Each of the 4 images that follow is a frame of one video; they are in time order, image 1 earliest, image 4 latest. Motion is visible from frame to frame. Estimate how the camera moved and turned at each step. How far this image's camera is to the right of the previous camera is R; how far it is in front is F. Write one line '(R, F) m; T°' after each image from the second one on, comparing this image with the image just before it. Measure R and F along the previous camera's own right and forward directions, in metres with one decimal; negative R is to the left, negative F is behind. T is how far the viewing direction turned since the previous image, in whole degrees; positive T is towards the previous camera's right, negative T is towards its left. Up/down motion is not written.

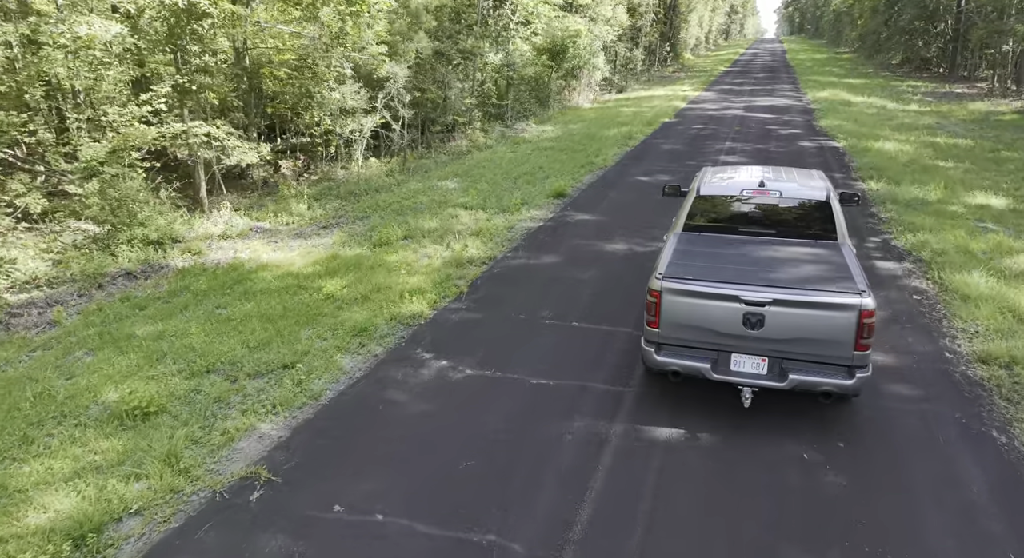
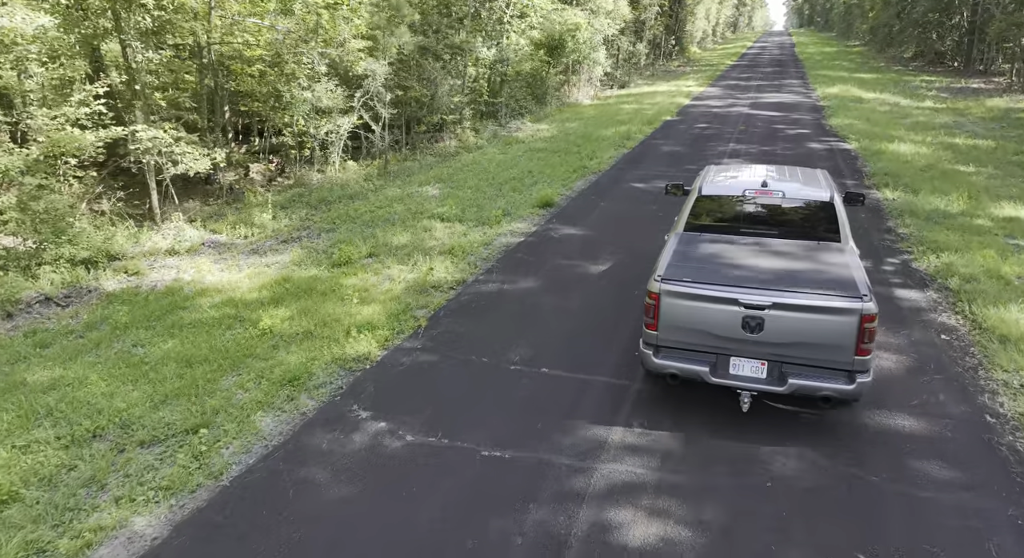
(+0.4, +1.1) m; -1°
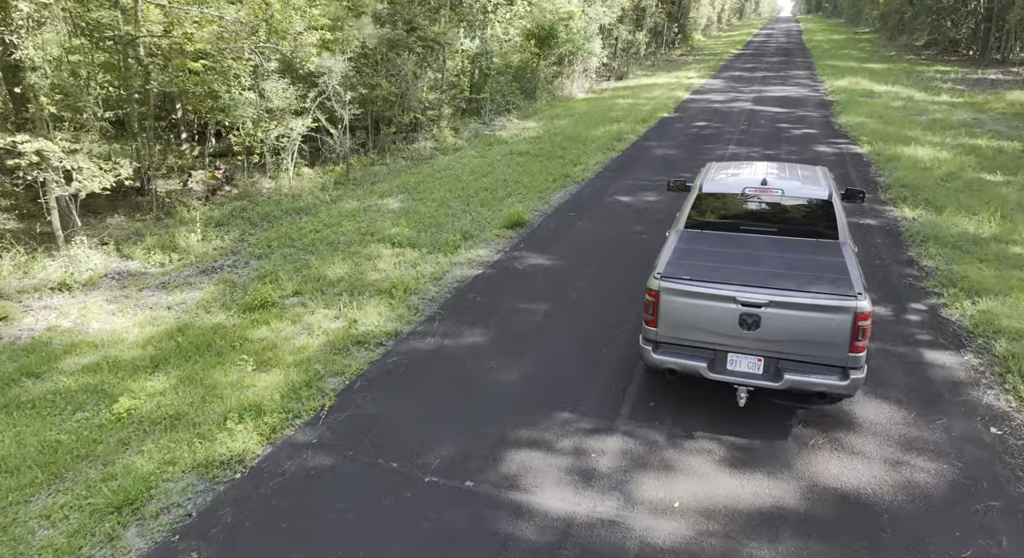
(+0.6, +1.6) m; 0°
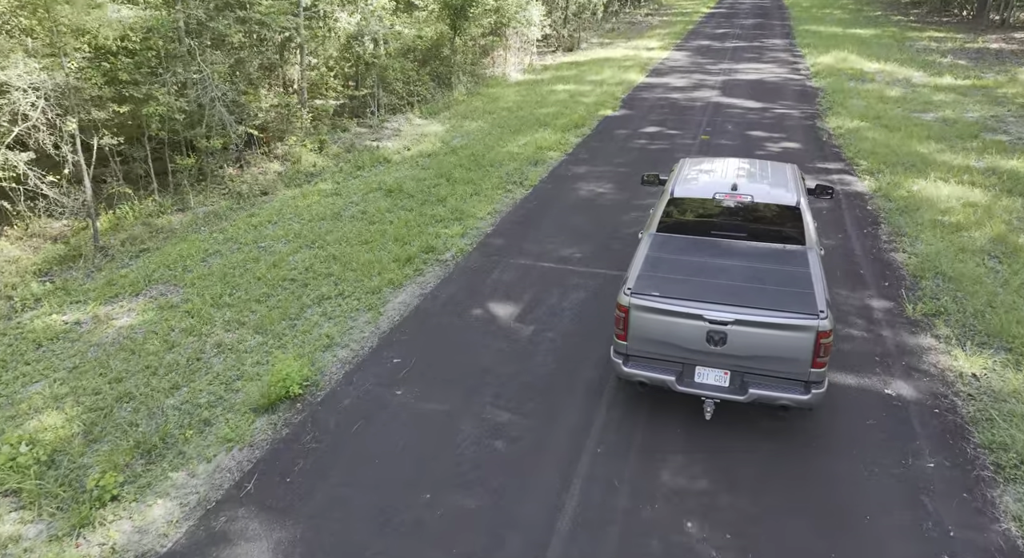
(+1.9, +5.2) m; +2°
